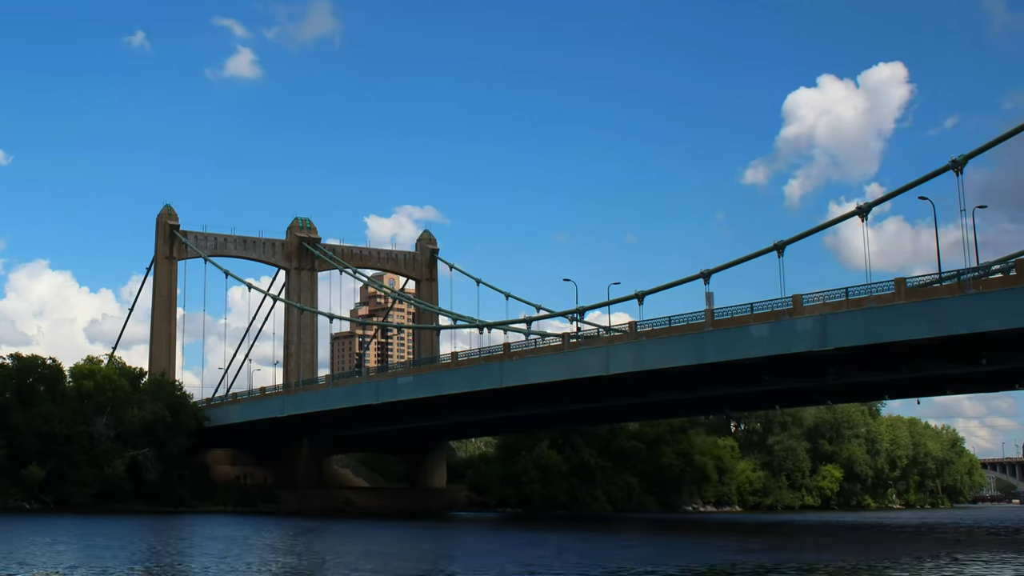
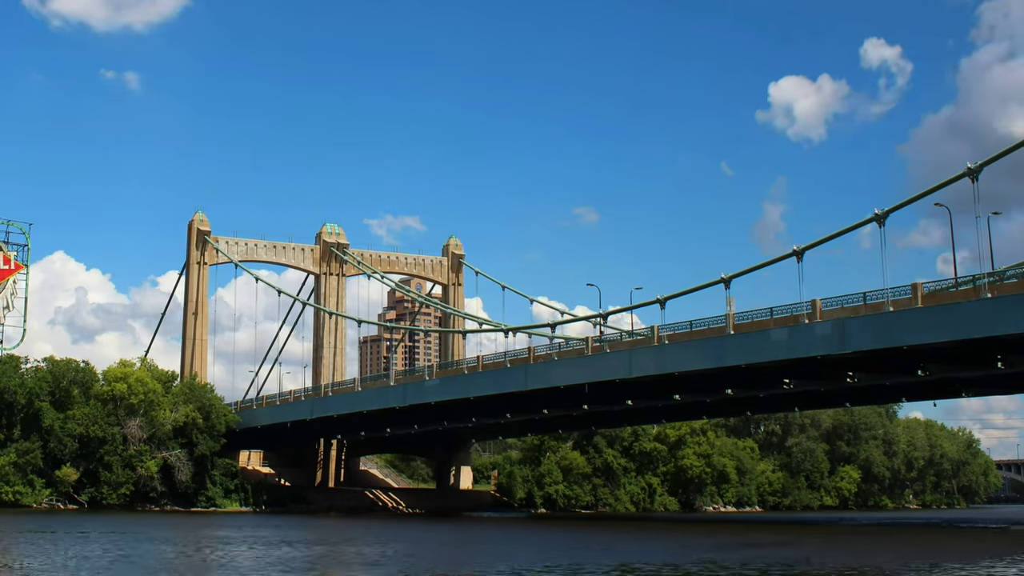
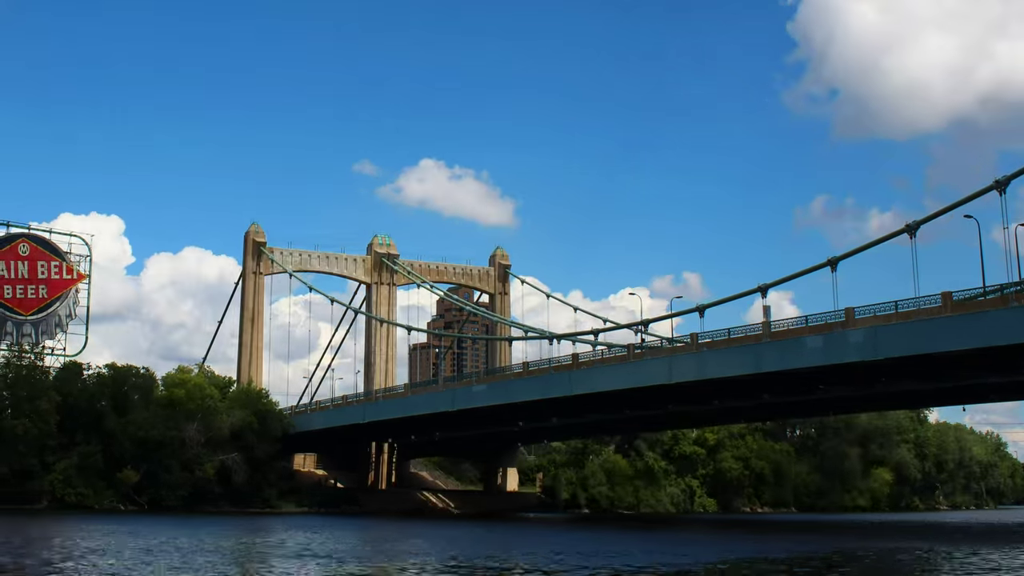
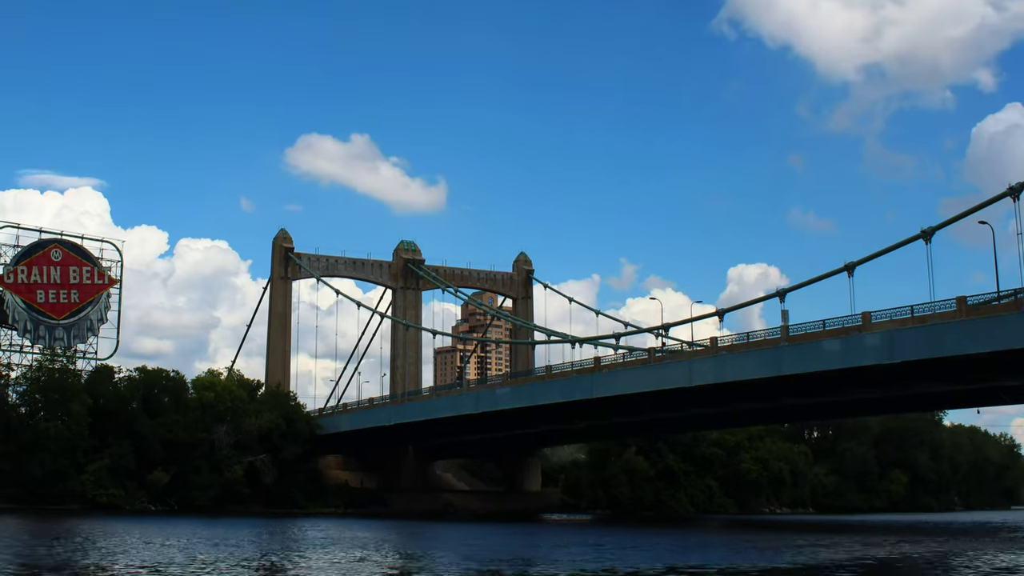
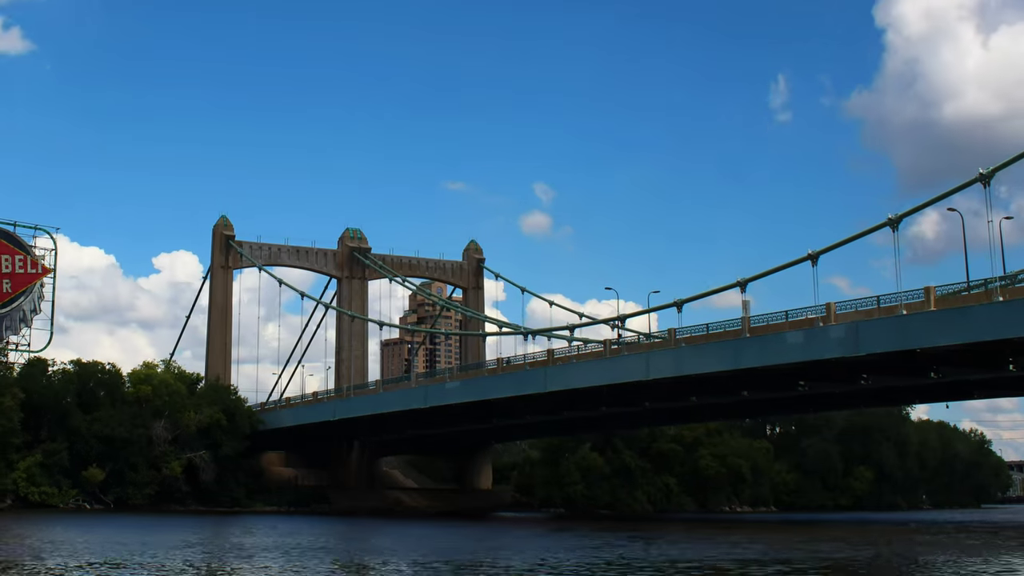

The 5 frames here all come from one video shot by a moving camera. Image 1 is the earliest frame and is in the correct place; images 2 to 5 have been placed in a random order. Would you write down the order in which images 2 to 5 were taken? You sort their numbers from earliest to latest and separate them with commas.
2, 5, 3, 4
